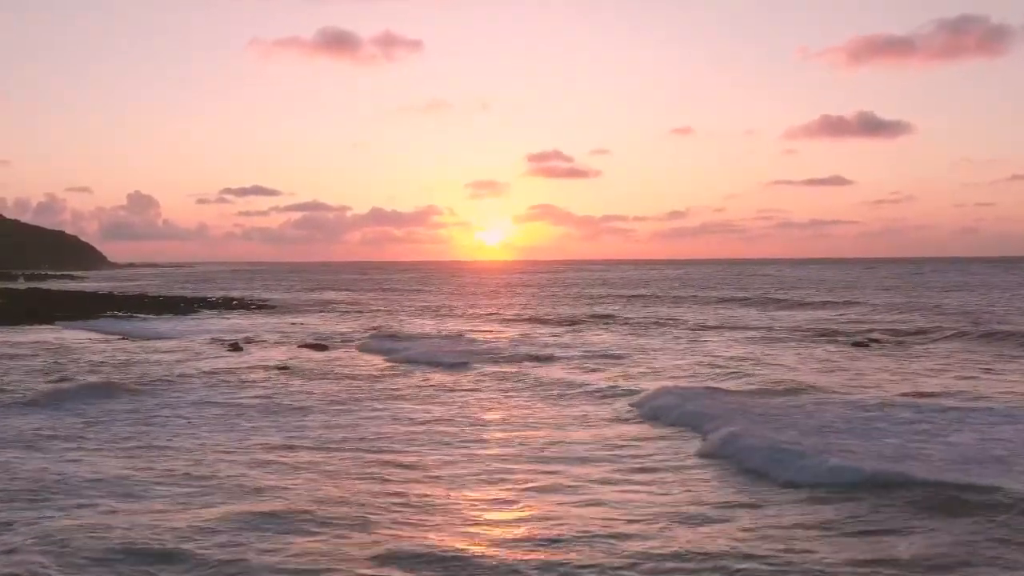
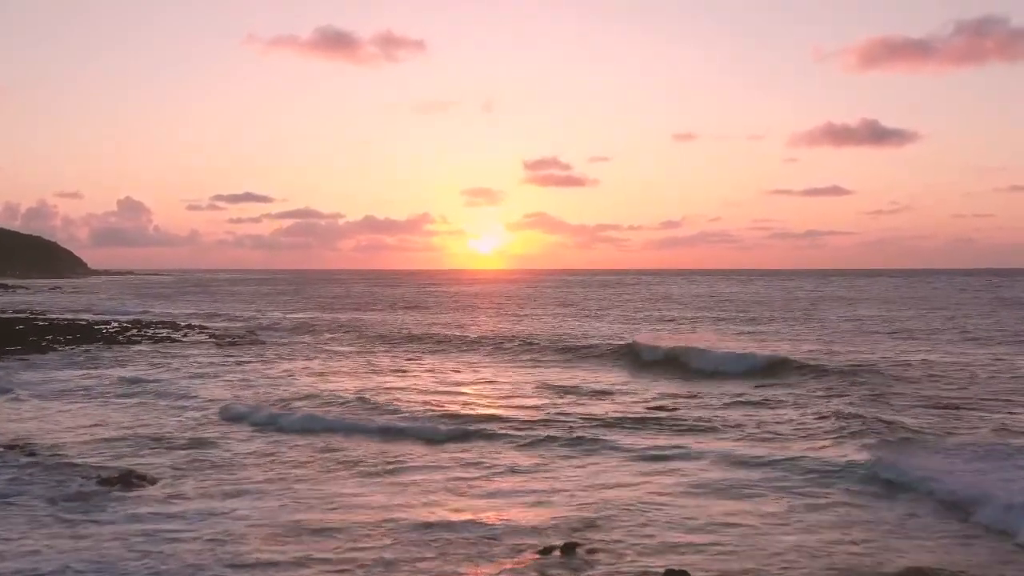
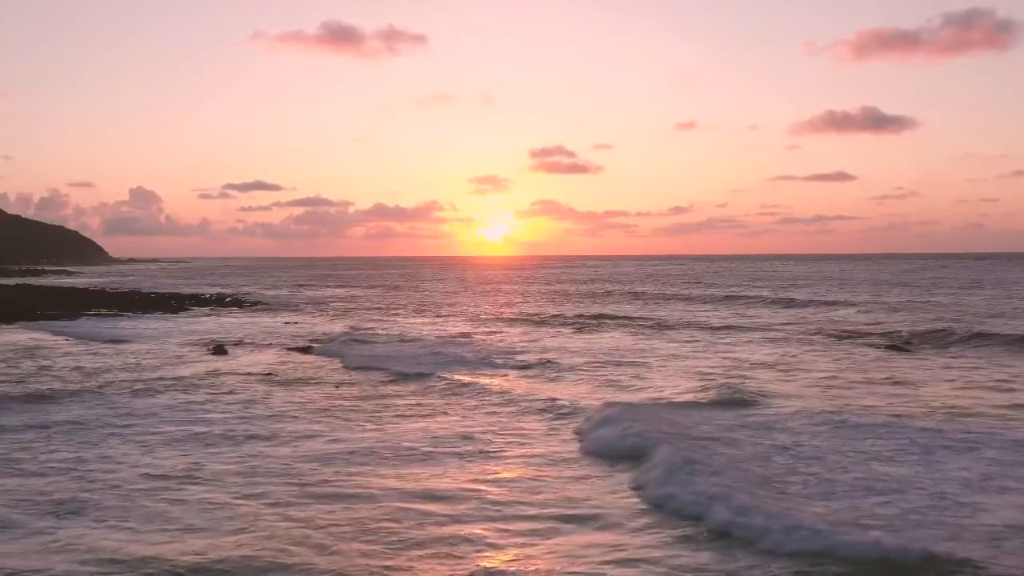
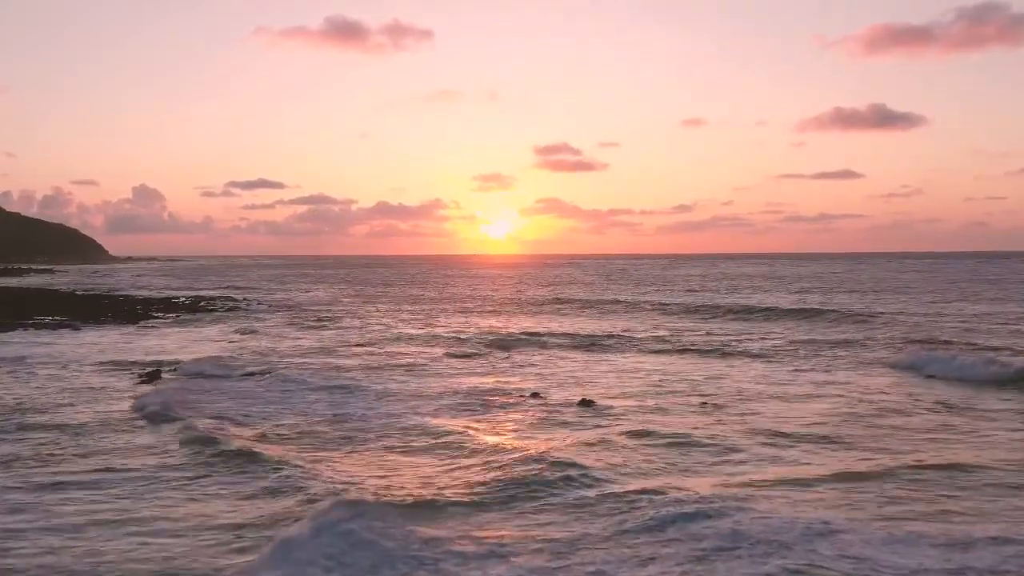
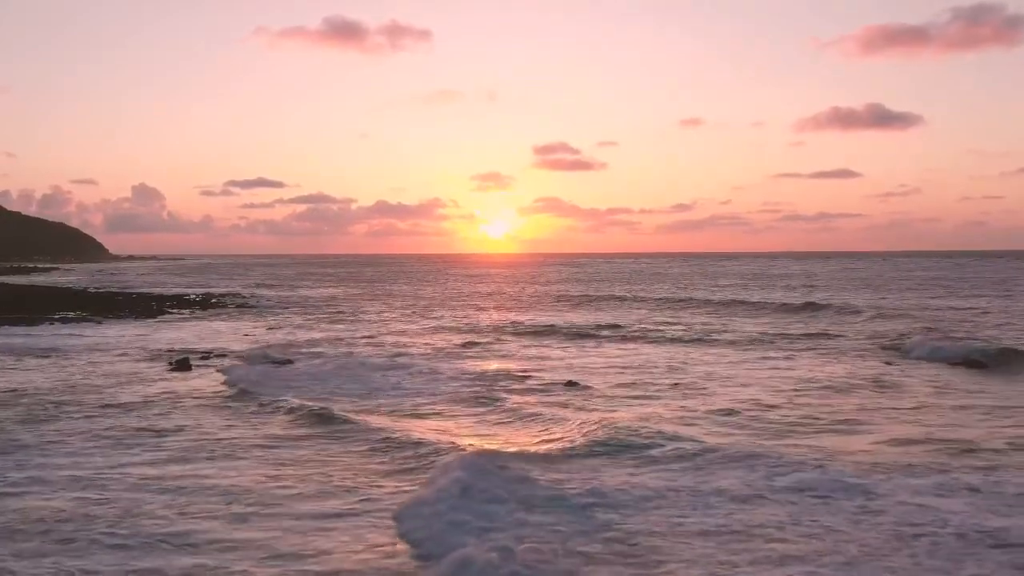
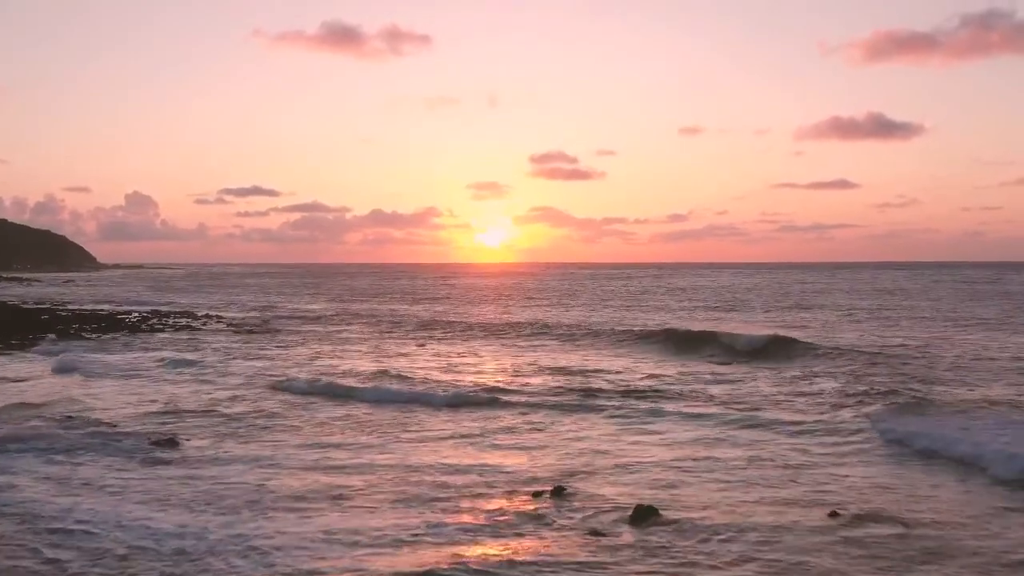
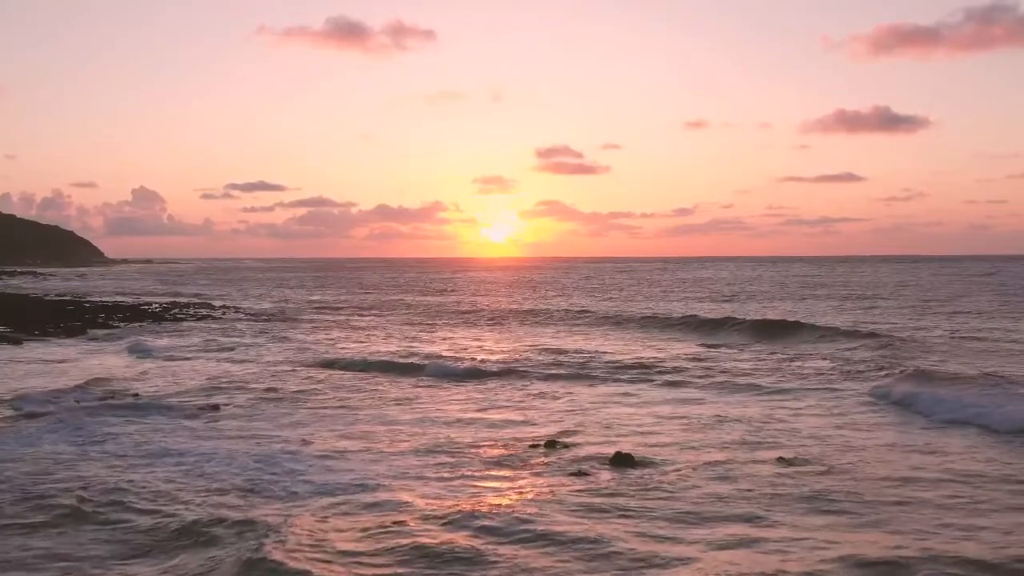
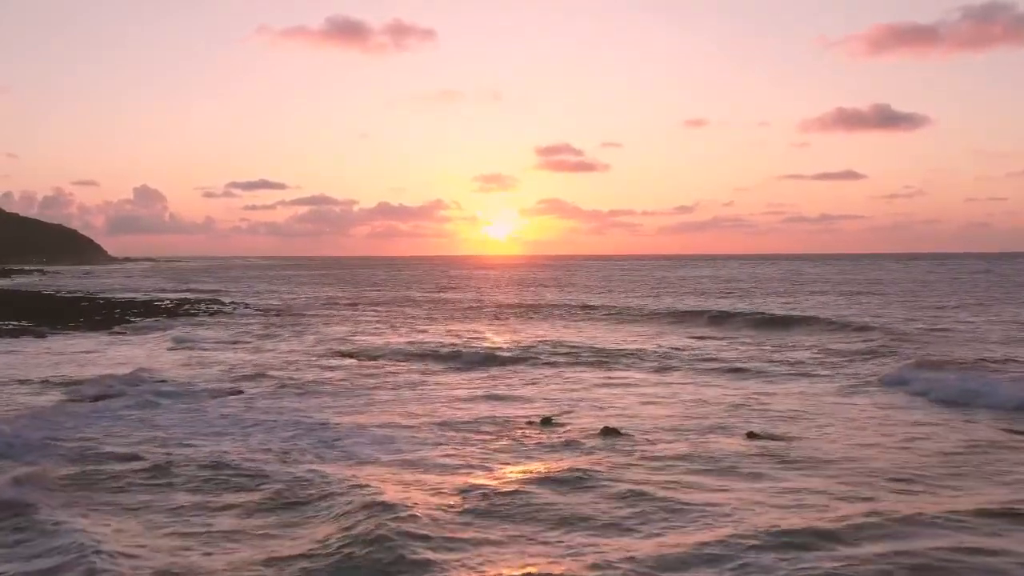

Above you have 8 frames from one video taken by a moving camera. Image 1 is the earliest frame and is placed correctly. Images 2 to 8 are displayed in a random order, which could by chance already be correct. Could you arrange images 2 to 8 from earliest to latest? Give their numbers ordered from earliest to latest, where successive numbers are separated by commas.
3, 5, 4, 8, 7, 6, 2
